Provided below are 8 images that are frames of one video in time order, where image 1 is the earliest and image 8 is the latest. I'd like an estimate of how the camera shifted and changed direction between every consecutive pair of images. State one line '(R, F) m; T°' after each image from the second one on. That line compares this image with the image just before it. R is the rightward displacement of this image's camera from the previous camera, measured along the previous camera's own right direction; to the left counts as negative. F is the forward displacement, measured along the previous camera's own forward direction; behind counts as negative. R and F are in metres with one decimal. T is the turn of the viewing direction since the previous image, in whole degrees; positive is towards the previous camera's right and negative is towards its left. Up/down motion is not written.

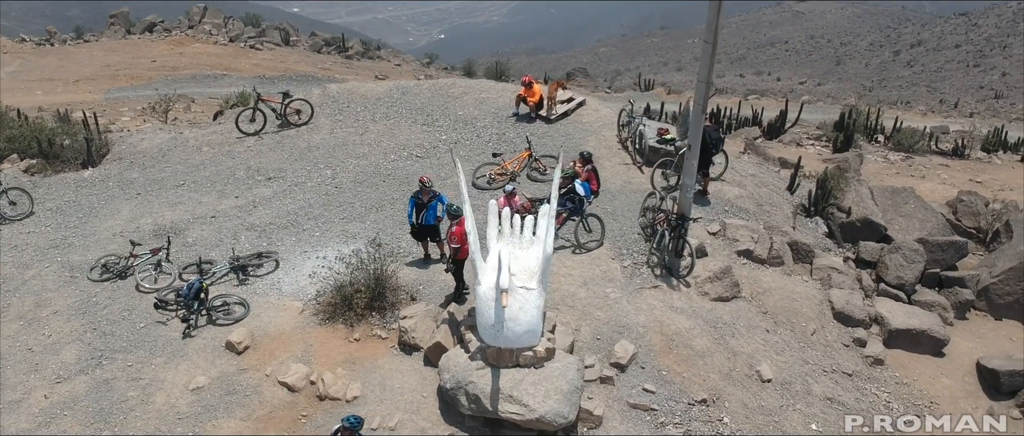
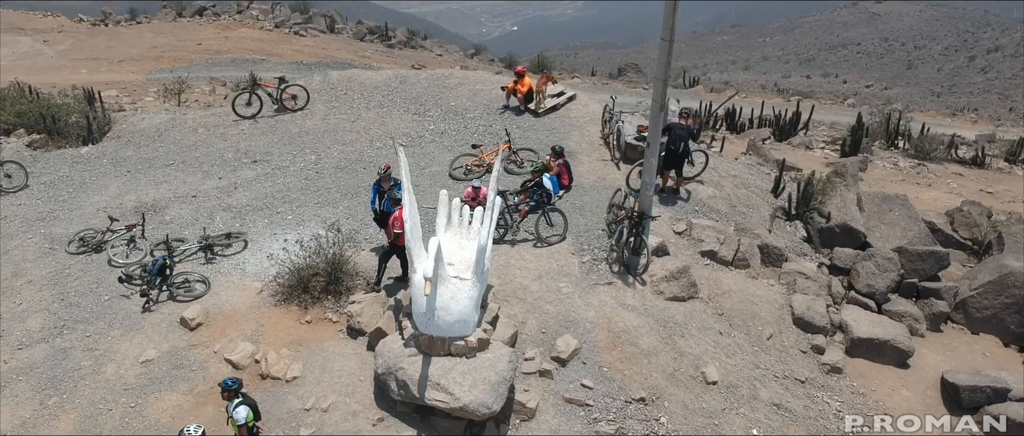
(+1.3, 0.0) m; -4°
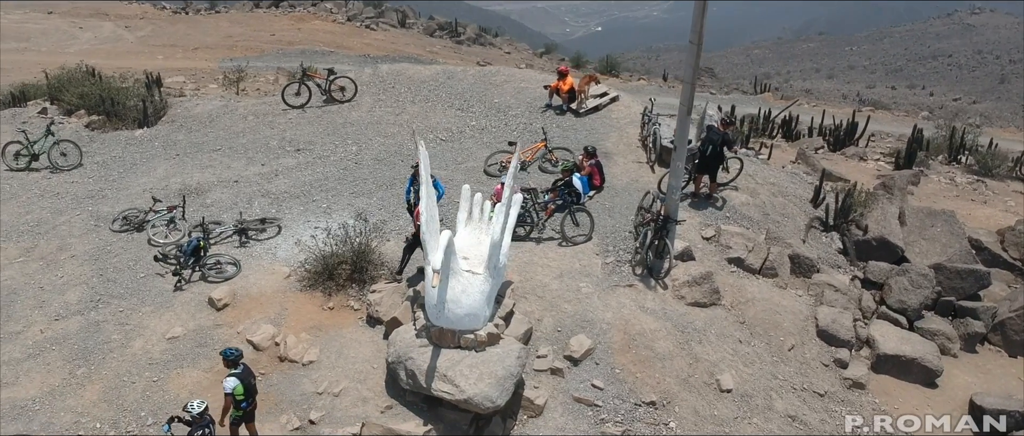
(+0.6, 0.0) m; -4°
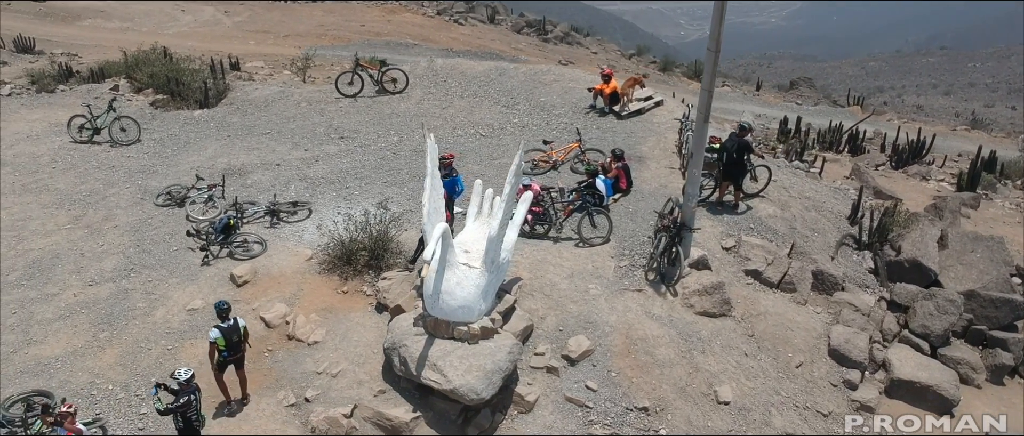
(+1.0, -0.1) m; -6°
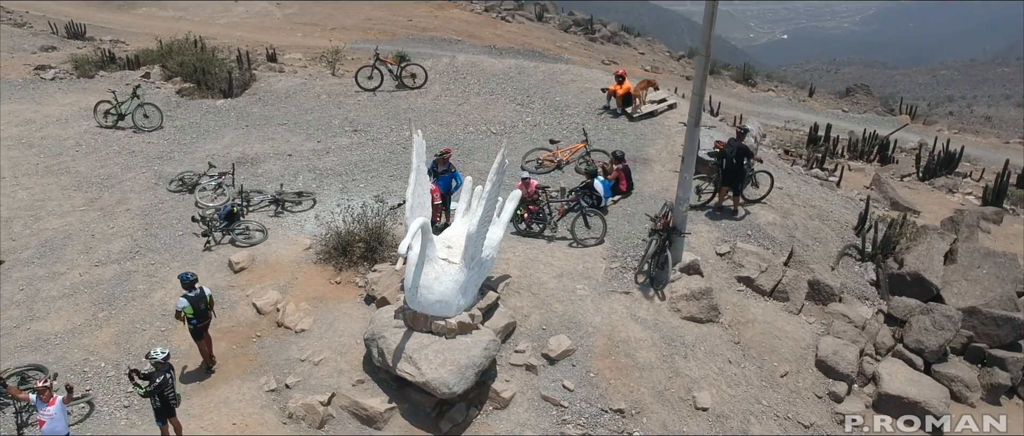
(+0.8, -0.1) m; -4°
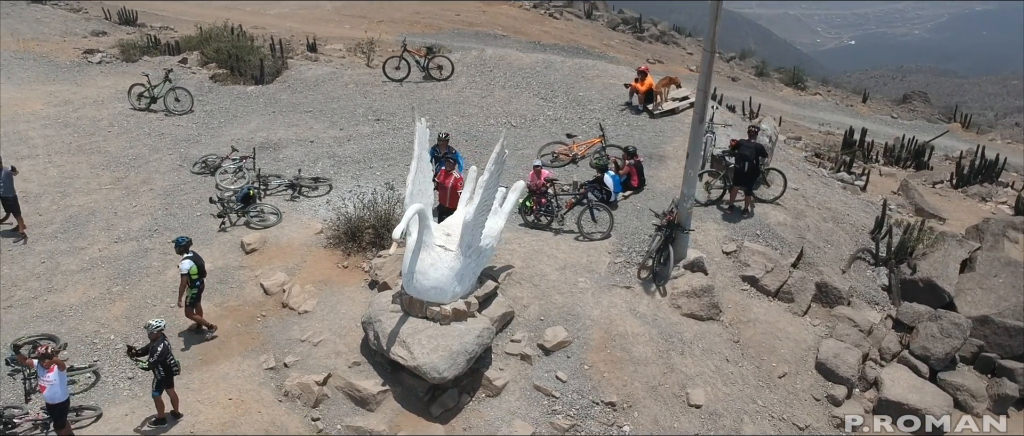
(+0.6, -0.1) m; -3°
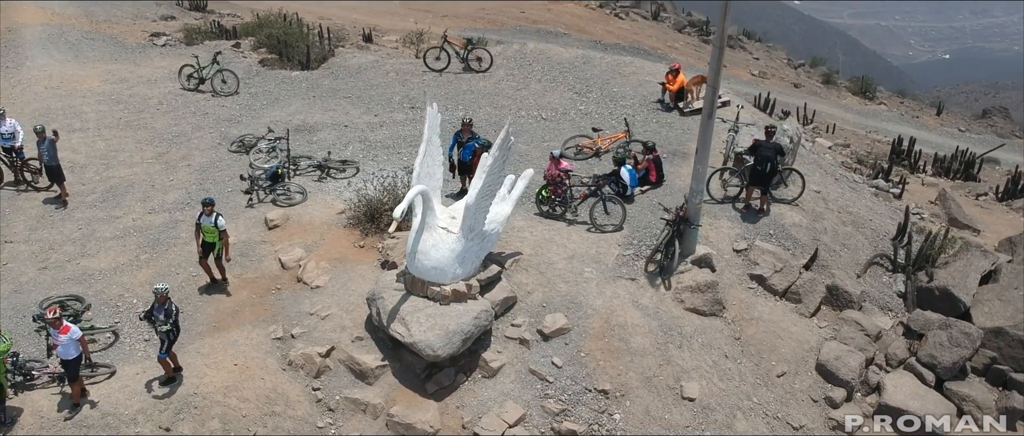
(+0.8, -0.2) m; -4°
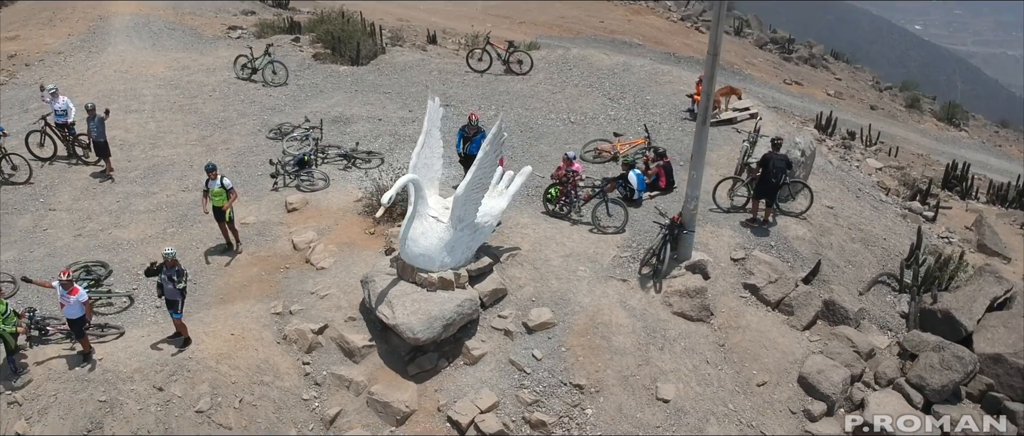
(+1.2, -0.3) m; -6°
